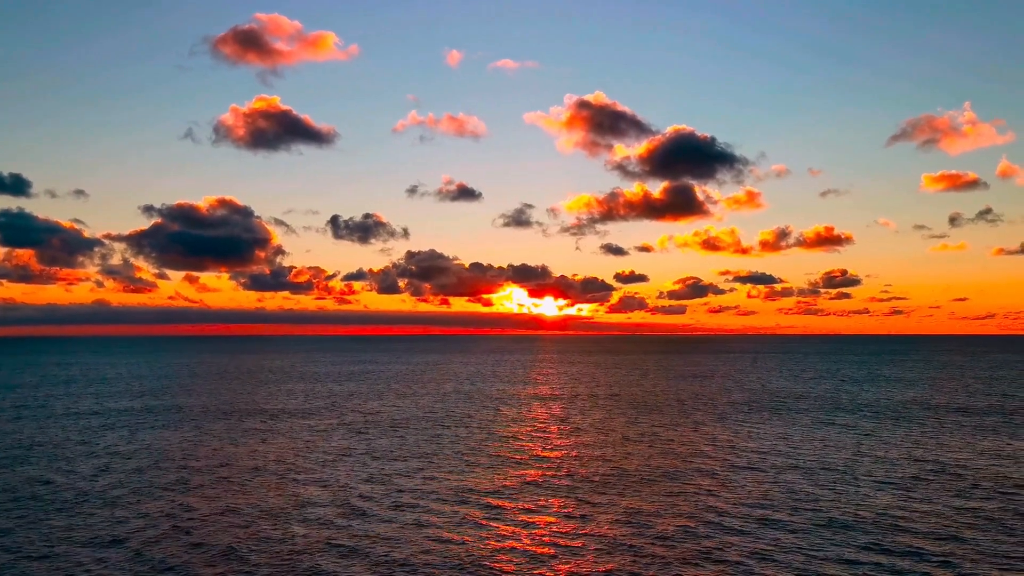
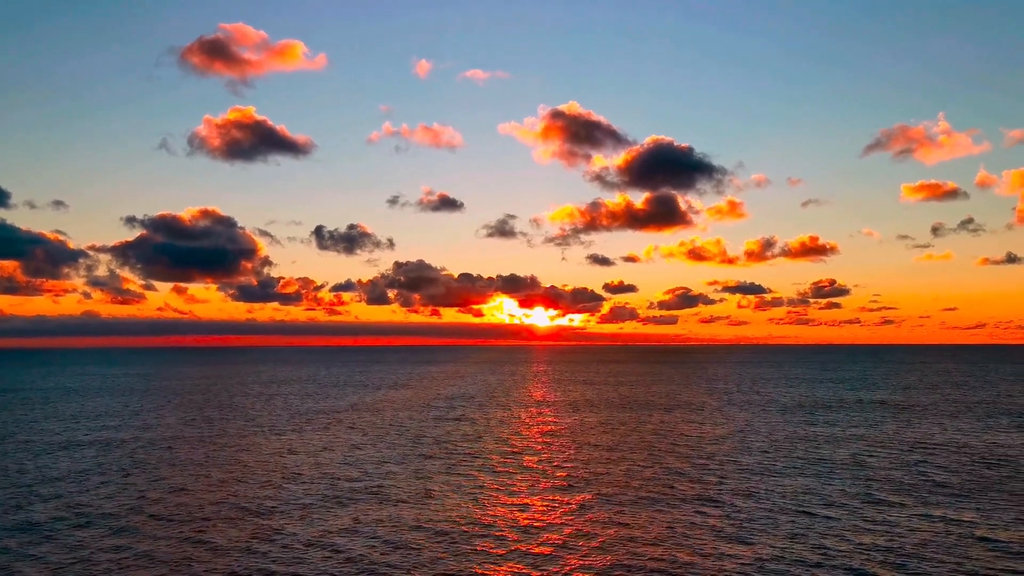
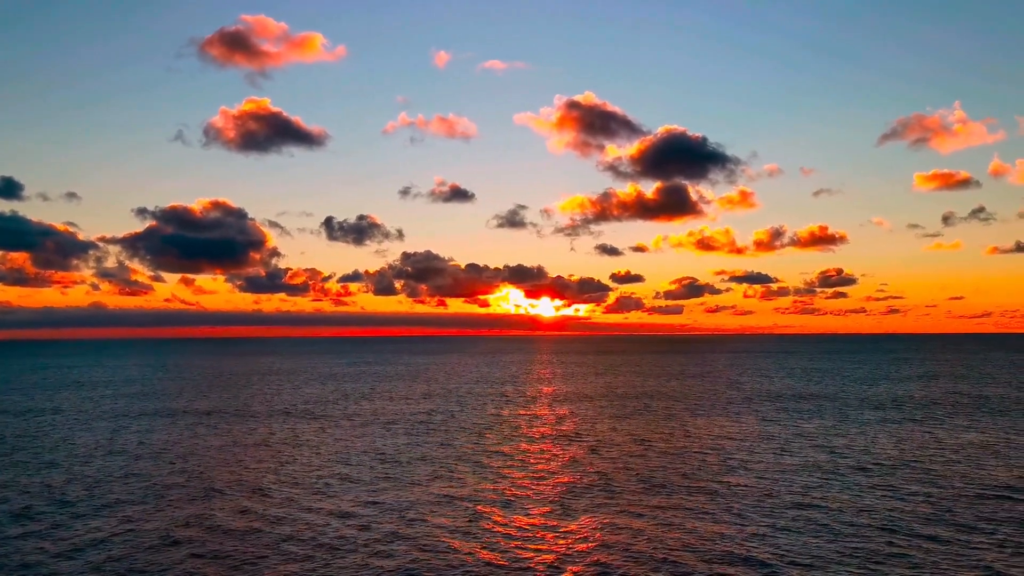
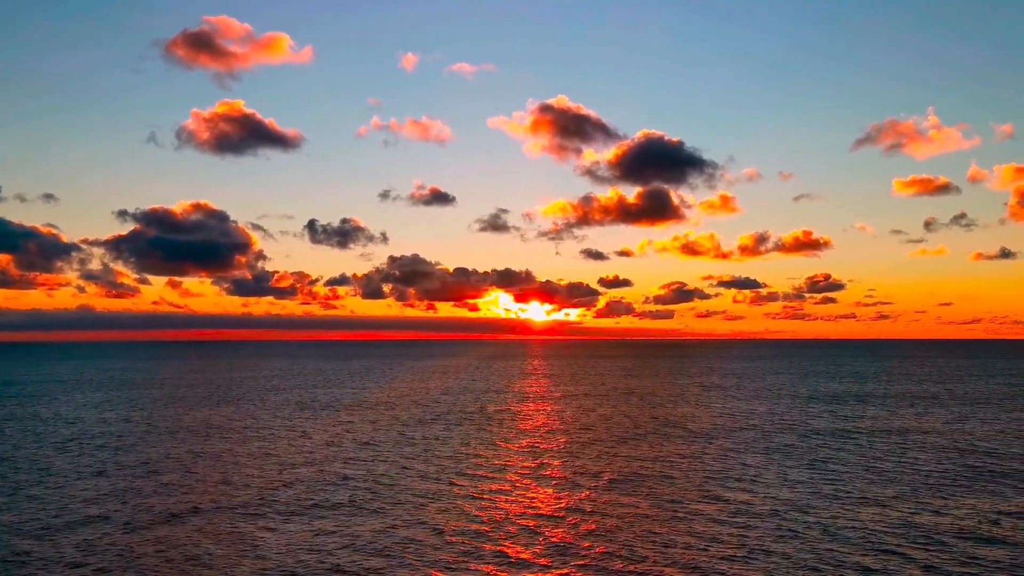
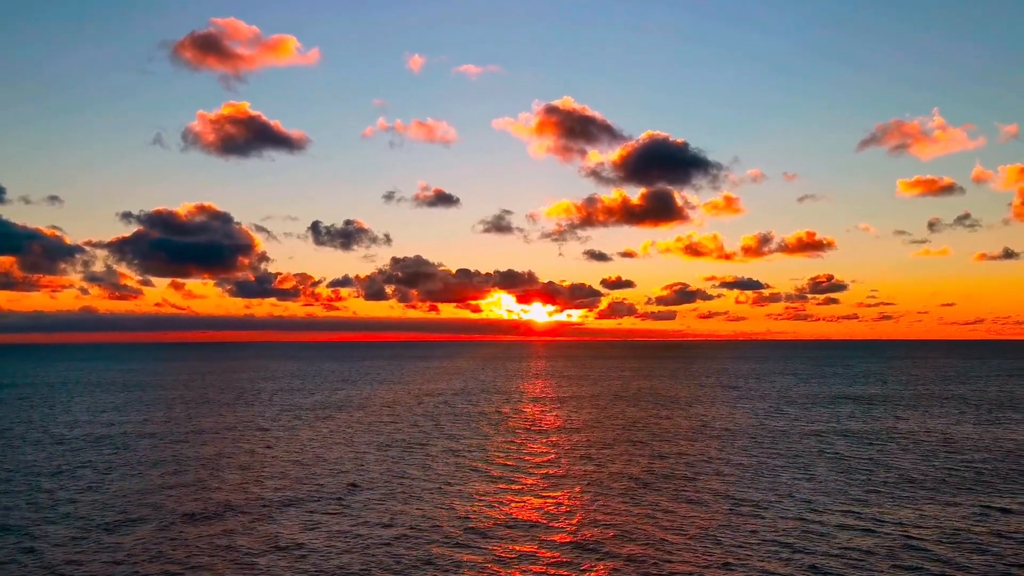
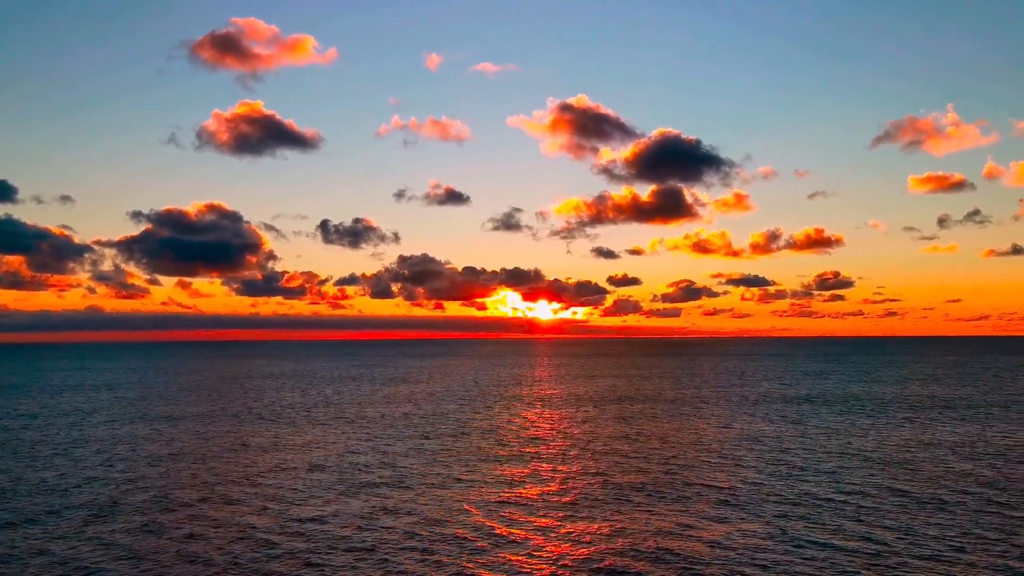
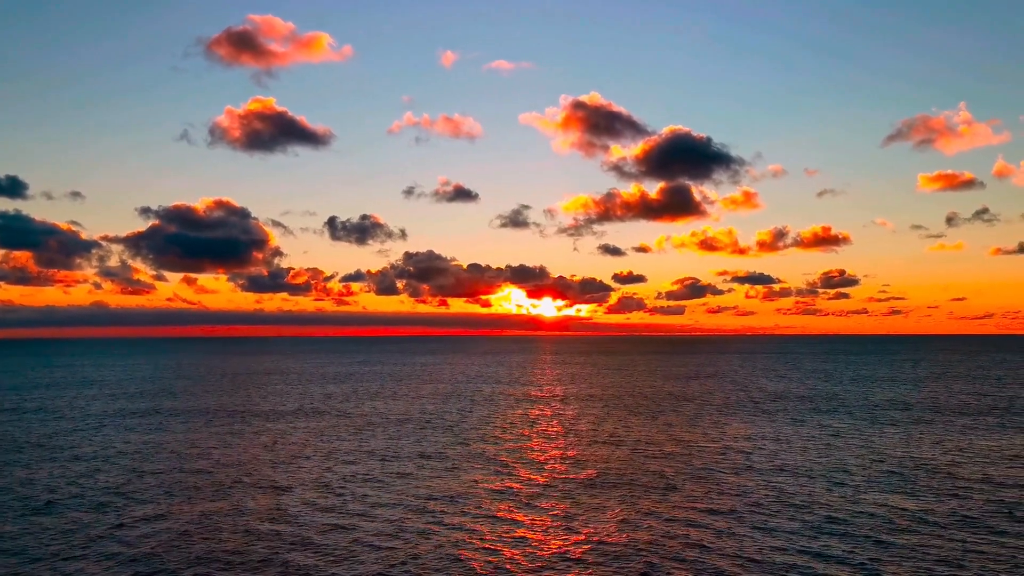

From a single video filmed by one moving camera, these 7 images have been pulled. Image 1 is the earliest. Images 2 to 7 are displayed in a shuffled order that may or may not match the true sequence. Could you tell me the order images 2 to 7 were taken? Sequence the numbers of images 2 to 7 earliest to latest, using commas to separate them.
7, 3, 6, 2, 5, 4
